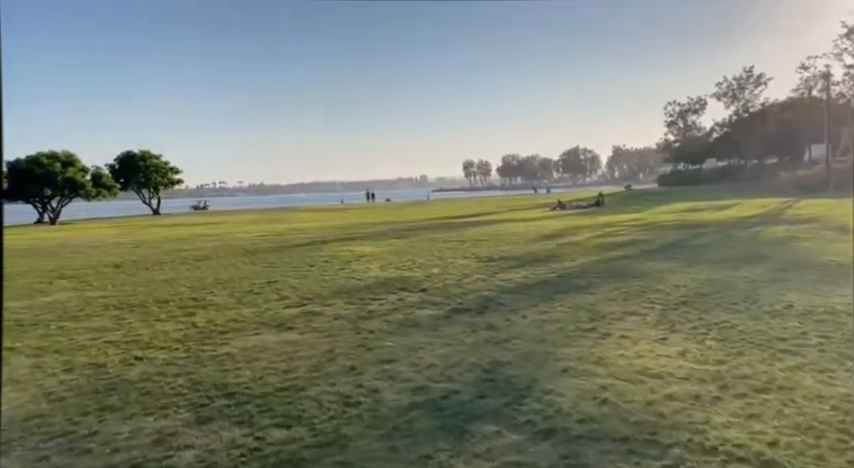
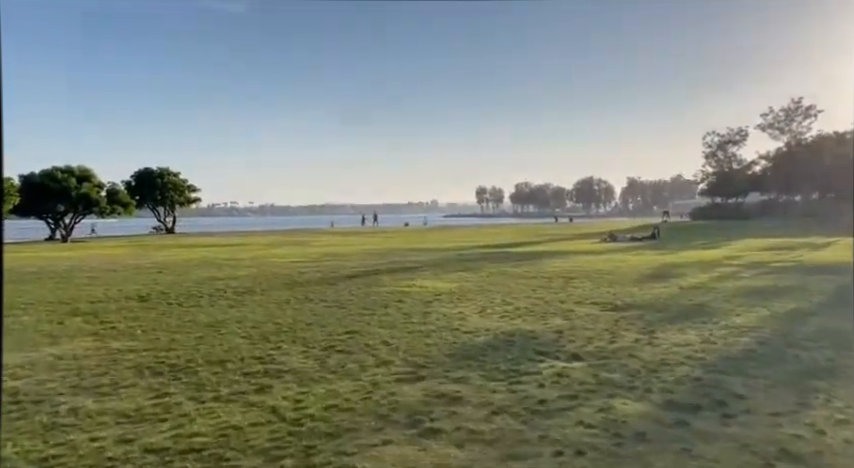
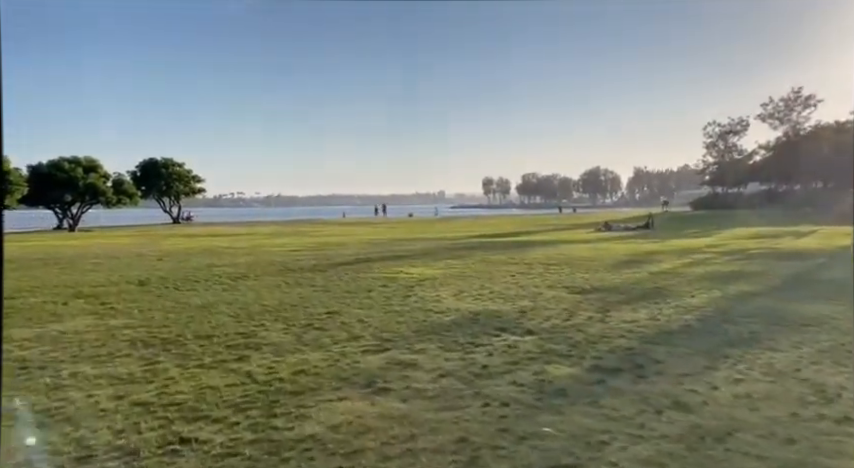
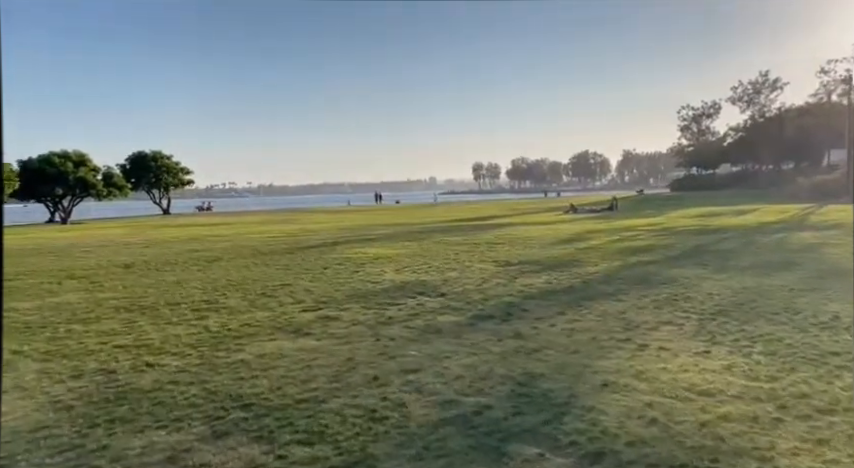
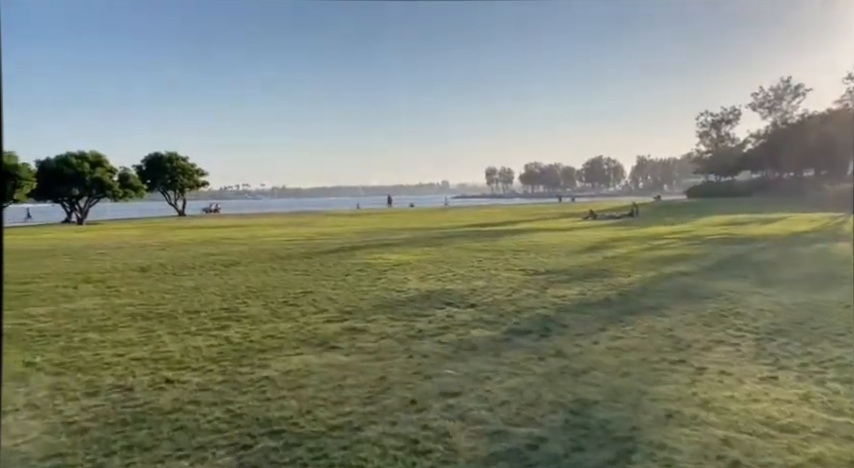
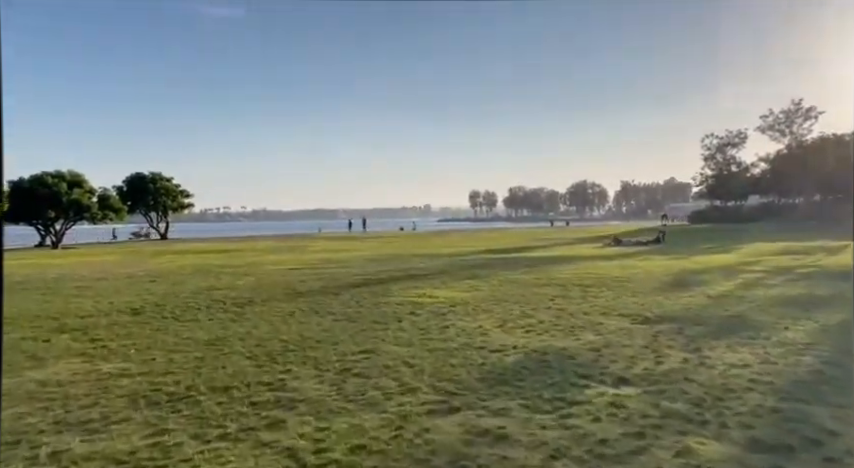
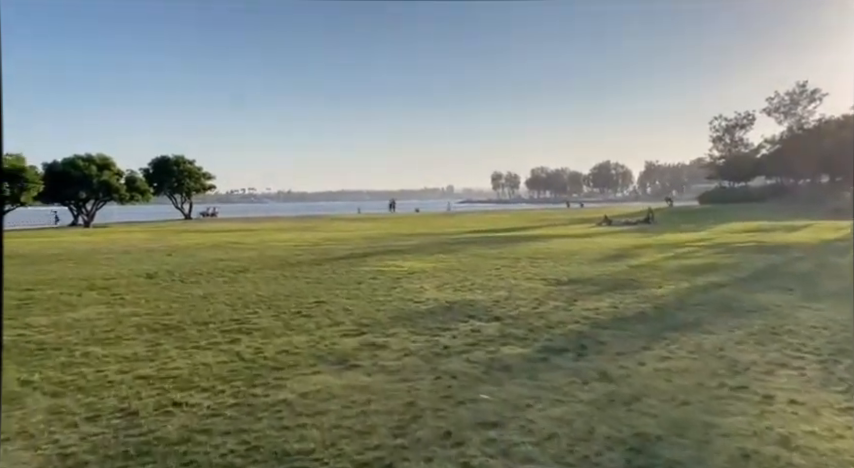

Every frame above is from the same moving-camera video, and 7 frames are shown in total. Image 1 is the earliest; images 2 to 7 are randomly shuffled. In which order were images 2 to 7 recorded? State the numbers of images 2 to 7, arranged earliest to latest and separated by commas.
4, 5, 7, 3, 2, 6
